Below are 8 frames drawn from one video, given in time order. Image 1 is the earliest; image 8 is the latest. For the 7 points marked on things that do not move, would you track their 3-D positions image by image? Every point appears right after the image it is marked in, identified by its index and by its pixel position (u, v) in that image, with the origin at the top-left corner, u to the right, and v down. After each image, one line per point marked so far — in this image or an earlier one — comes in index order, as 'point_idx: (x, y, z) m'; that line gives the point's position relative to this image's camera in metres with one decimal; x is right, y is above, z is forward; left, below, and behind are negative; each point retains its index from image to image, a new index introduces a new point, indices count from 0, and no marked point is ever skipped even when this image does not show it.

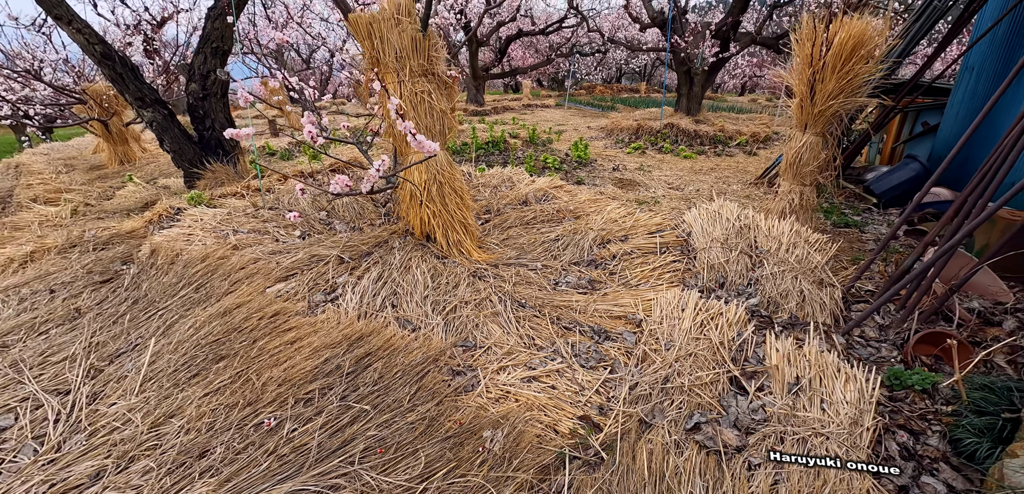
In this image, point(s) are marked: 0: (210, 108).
0: (-2.0, +0.9, +3.1) m
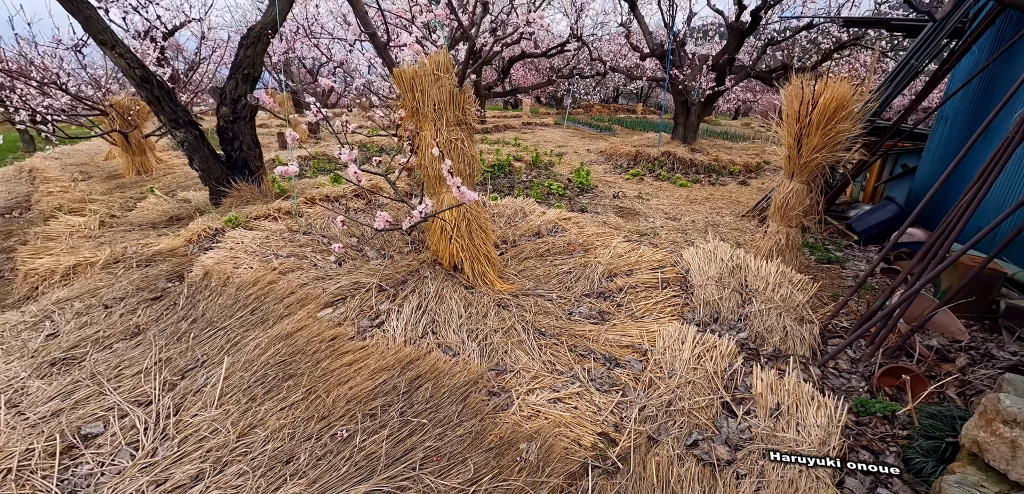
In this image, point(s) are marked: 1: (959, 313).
0: (-2.0, +0.8, +3.3) m
1: (+1.8, -0.3, +1.8) m
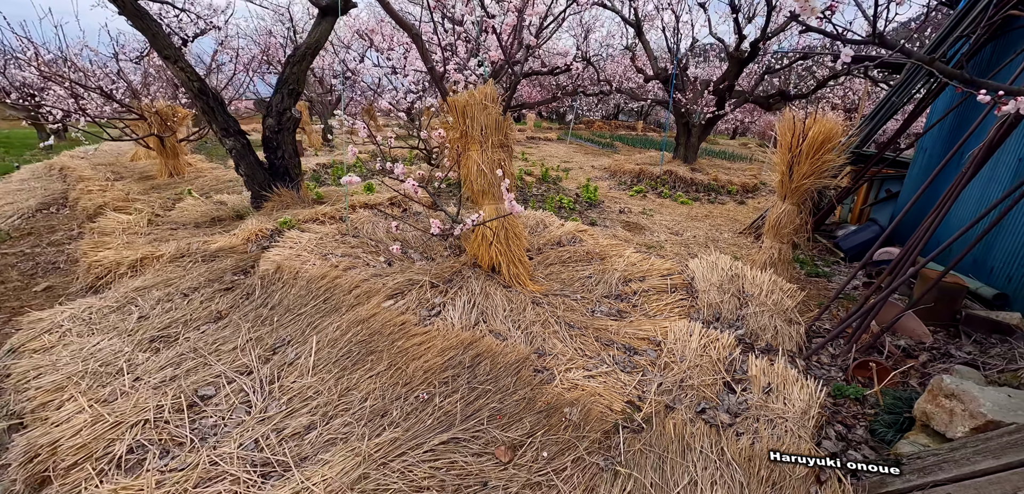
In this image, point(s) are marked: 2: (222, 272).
0: (-1.8, +0.8, +3.6) m
1: (+1.9, -0.3, +2.1) m
2: (-1.5, -0.1, +2.3) m
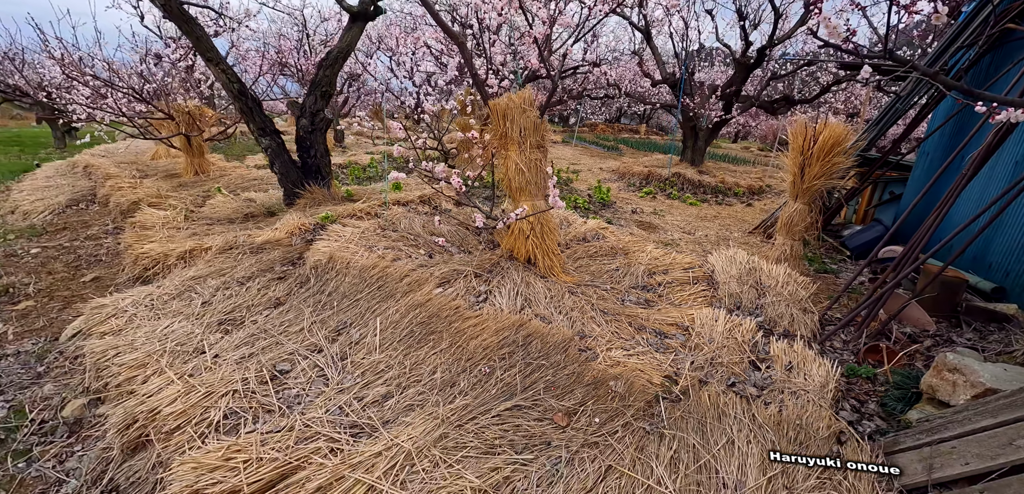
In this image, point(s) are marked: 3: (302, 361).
0: (-1.6, +0.9, +3.7) m
1: (+2.1, -0.3, +2.3) m
2: (-1.3, -0.1, +2.5) m
3: (-0.8, -0.4, +1.7) m
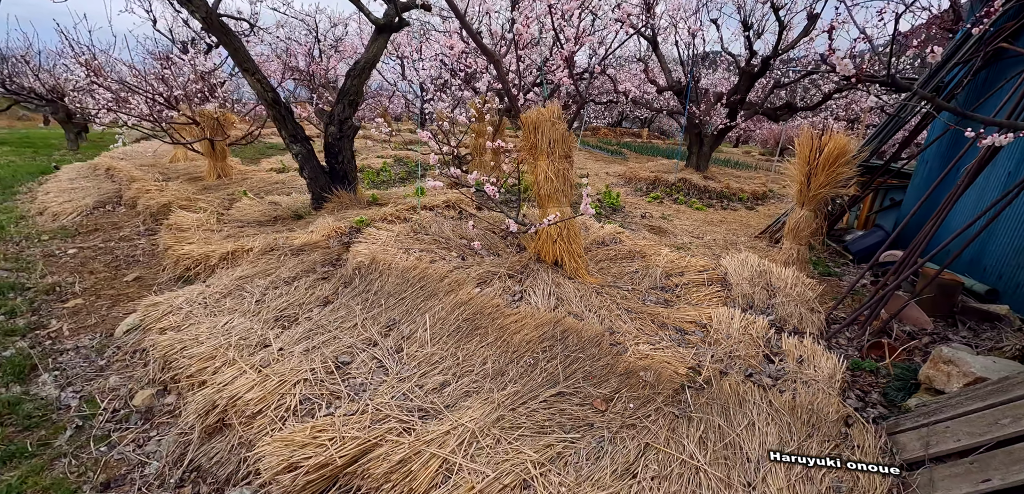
0: (-1.5, +0.9, +3.9) m
1: (+2.3, -0.4, +2.5) m
2: (-1.2, -0.1, +2.7) m
3: (-0.6, -0.4, +1.9) m
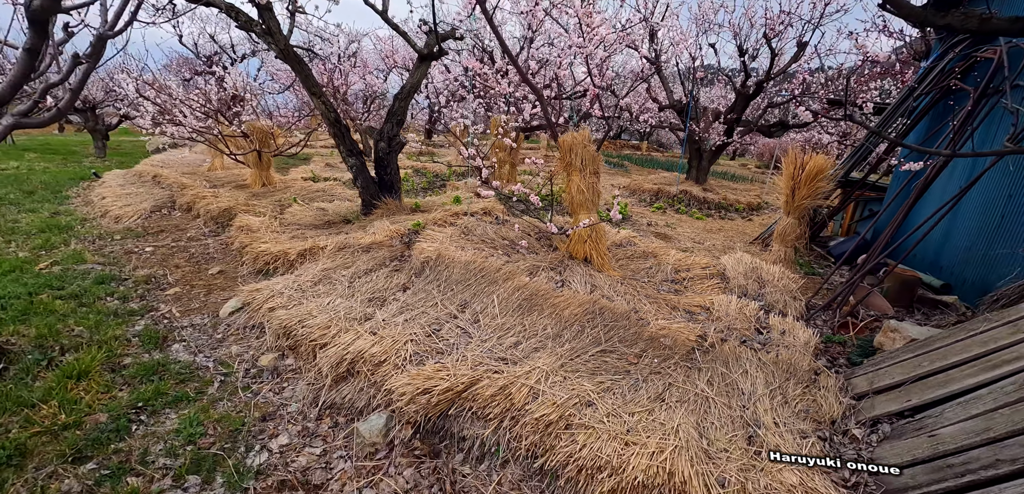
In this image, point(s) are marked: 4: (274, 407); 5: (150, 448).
0: (-1.2, +0.9, +4.5) m
1: (+2.5, -0.4, +3.0) m
2: (-0.9, -0.1, +3.2) m
3: (-0.3, -0.4, +2.4) m
4: (-1.1, -0.8, +2.2) m
5: (-1.5, -0.8, +1.9) m
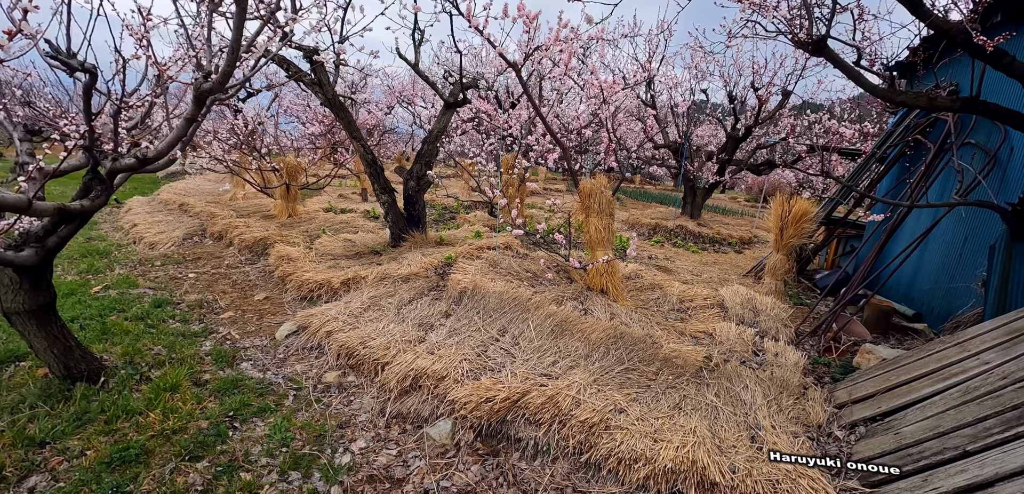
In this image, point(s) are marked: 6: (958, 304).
0: (-1.0, +0.5, +4.9) m
1: (+2.7, -0.6, +3.5) m
2: (-0.7, -0.3, +3.6) m
3: (-0.1, -0.6, +2.8) m
4: (-0.9, -1.0, +2.6) m
5: (-1.3, -1.0, +2.2) m
6: (+3.4, -0.4, +3.5) m
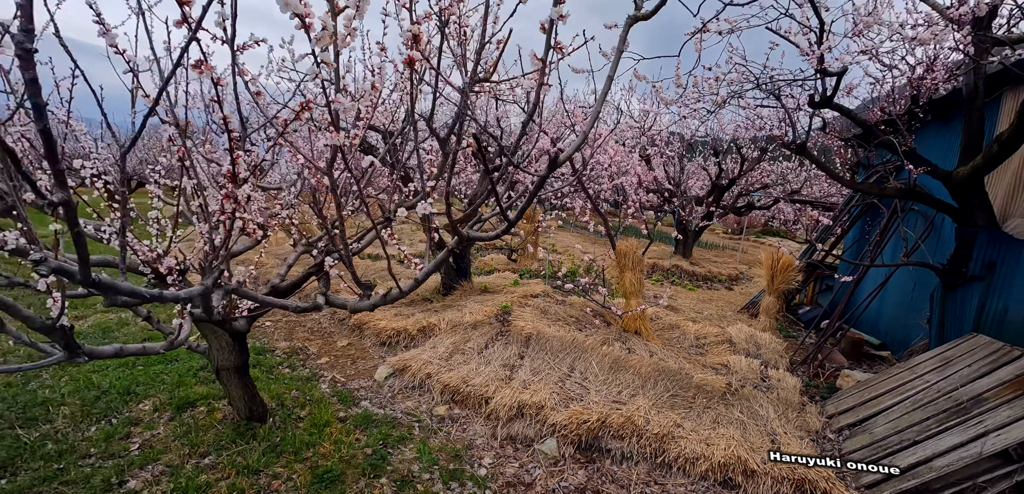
0: (-0.6, -0.1, +5.8) m
1: (+3.2, -1.1, +4.5) m
2: (-0.2, -0.9, +4.5) m
3: (+0.4, -1.1, +3.7) m
4: (-0.3, -1.4, +3.4) m
5: (-0.7, -1.5, +3.0) m
6: (+4.0, -0.9, +4.6) m
